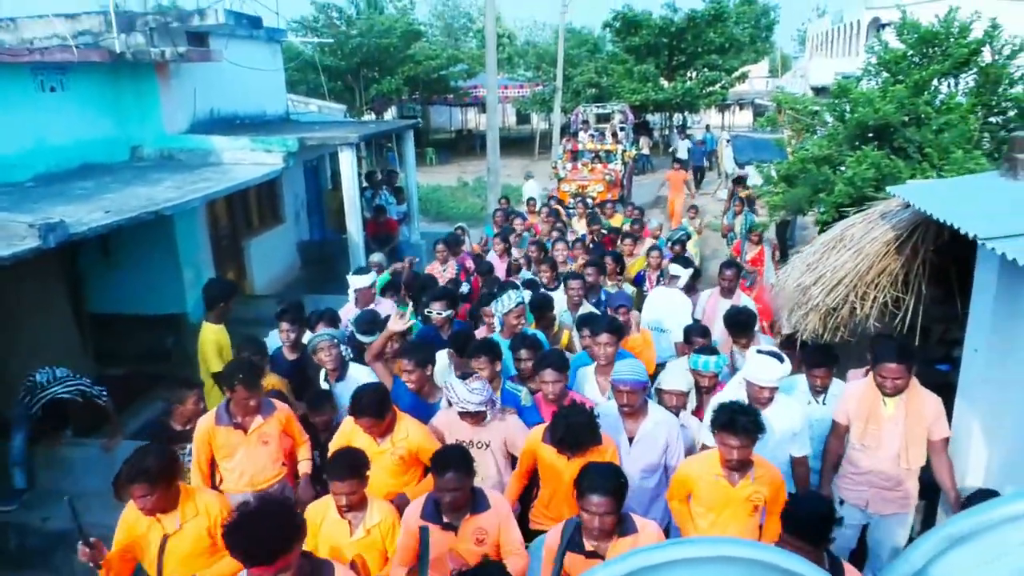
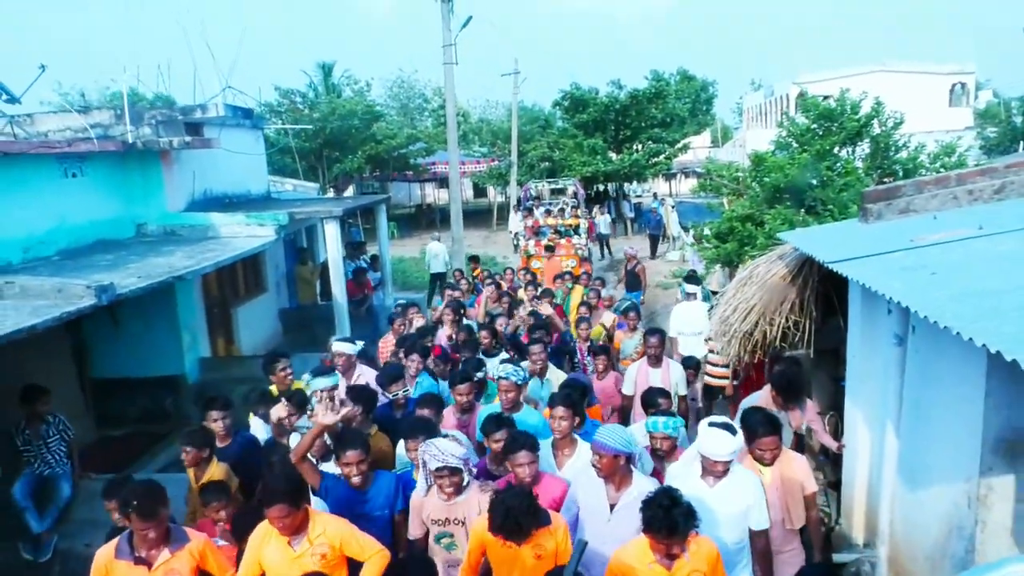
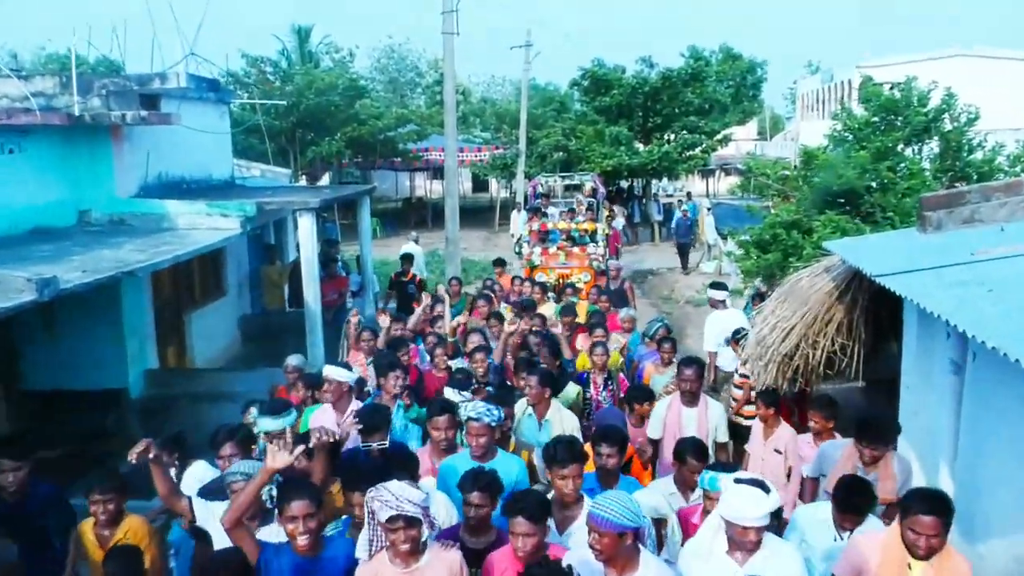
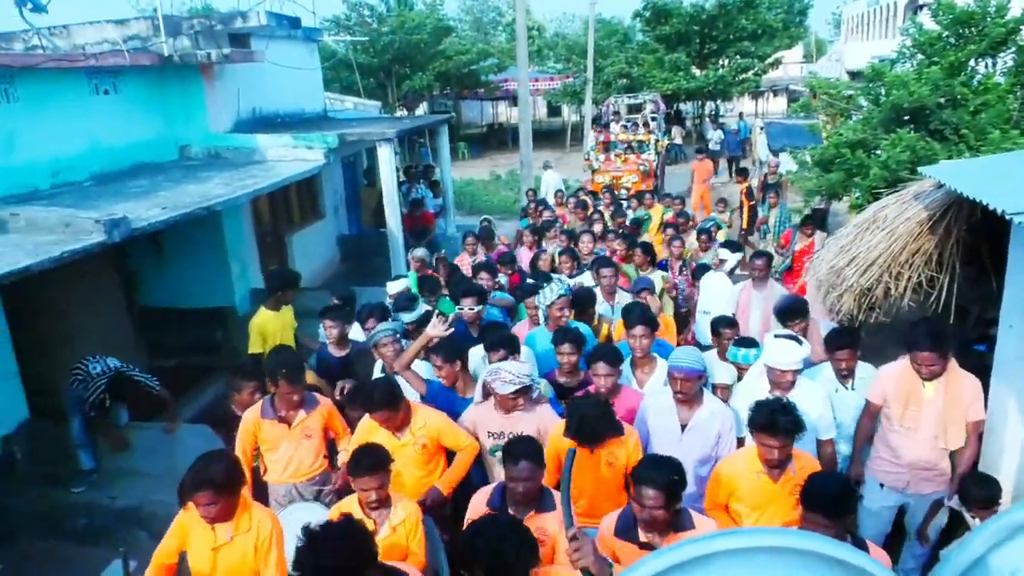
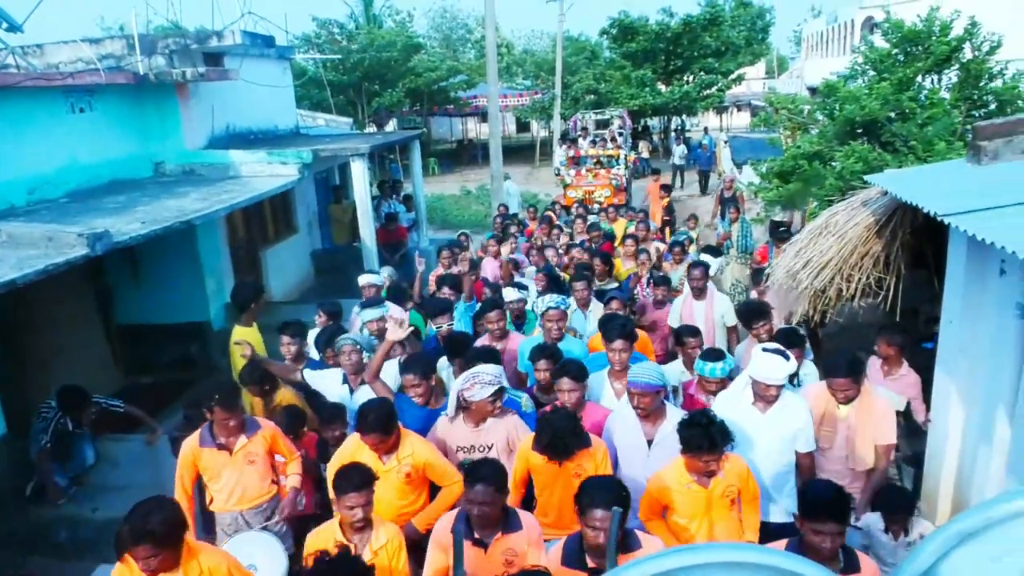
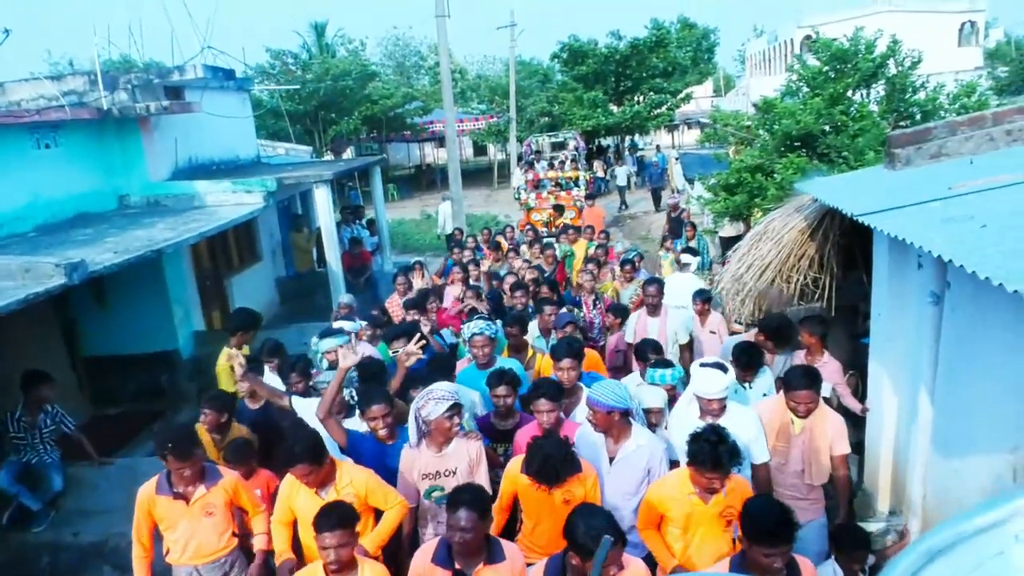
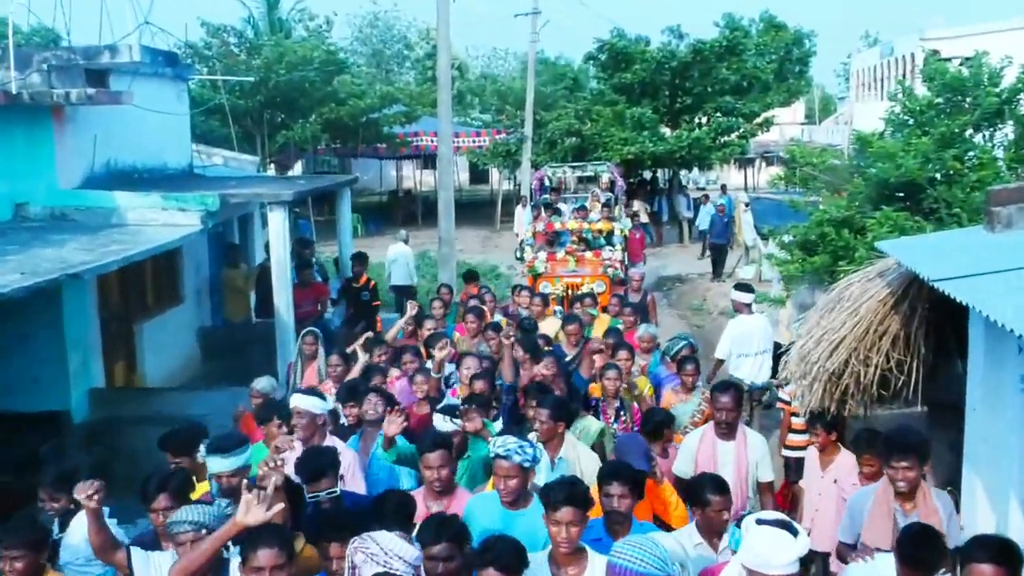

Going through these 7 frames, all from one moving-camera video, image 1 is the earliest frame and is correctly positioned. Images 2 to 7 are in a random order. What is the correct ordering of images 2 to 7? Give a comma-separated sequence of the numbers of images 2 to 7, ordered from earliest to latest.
4, 5, 6, 2, 3, 7
